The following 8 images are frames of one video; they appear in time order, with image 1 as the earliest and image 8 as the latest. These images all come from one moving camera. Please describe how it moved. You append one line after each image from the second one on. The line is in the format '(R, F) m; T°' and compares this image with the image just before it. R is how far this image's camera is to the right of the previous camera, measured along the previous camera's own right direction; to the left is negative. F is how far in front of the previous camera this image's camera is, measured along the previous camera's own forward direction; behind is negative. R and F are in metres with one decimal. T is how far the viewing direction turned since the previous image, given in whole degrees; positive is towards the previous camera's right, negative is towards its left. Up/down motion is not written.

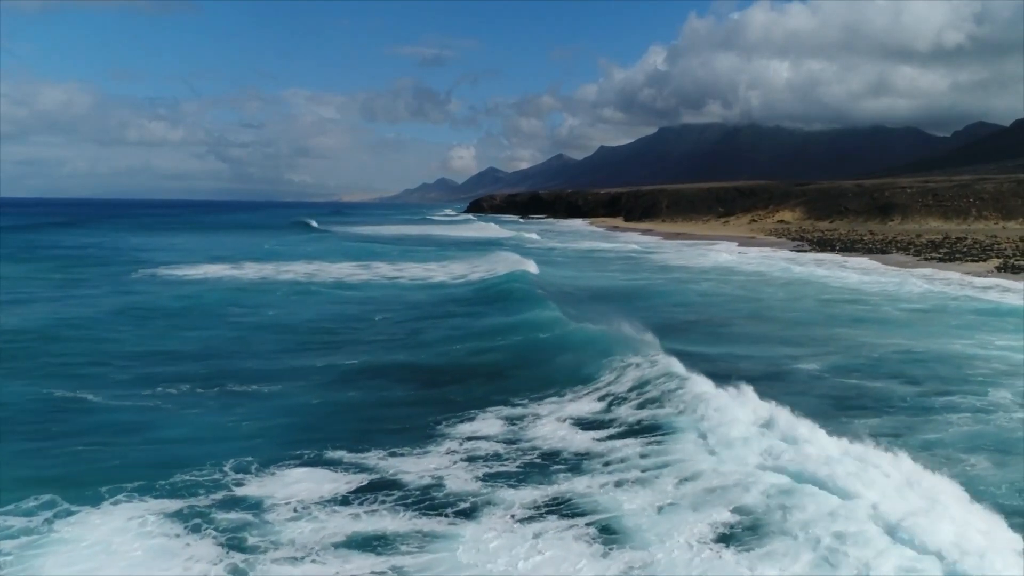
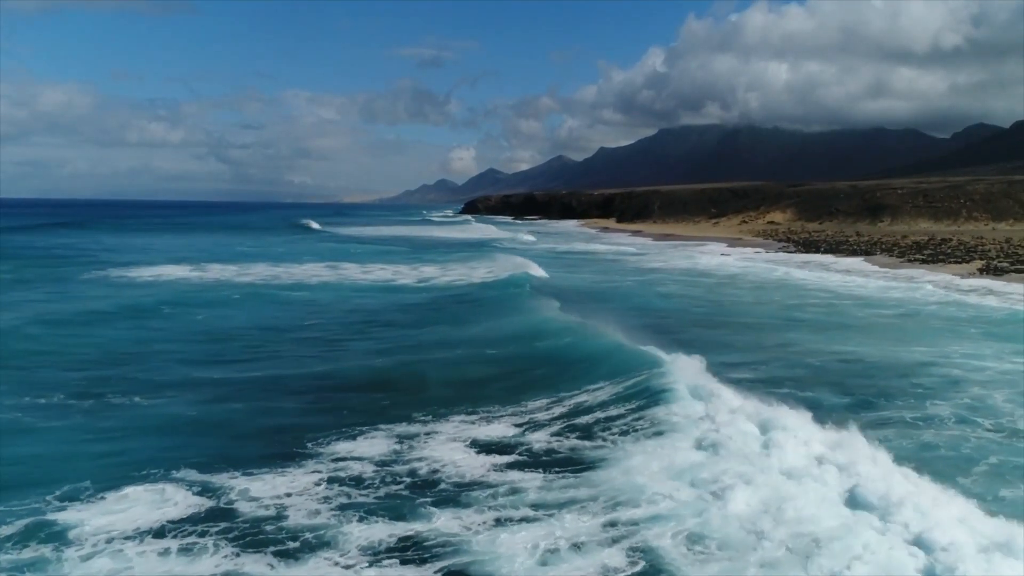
(+3.5, +1.0) m; 0°
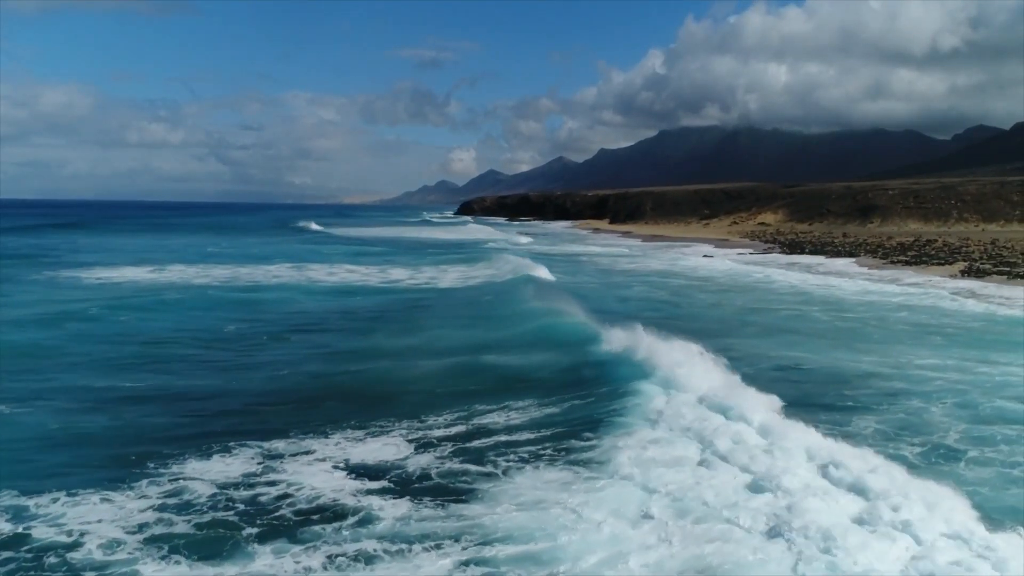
(+3.5, +1.0) m; 0°
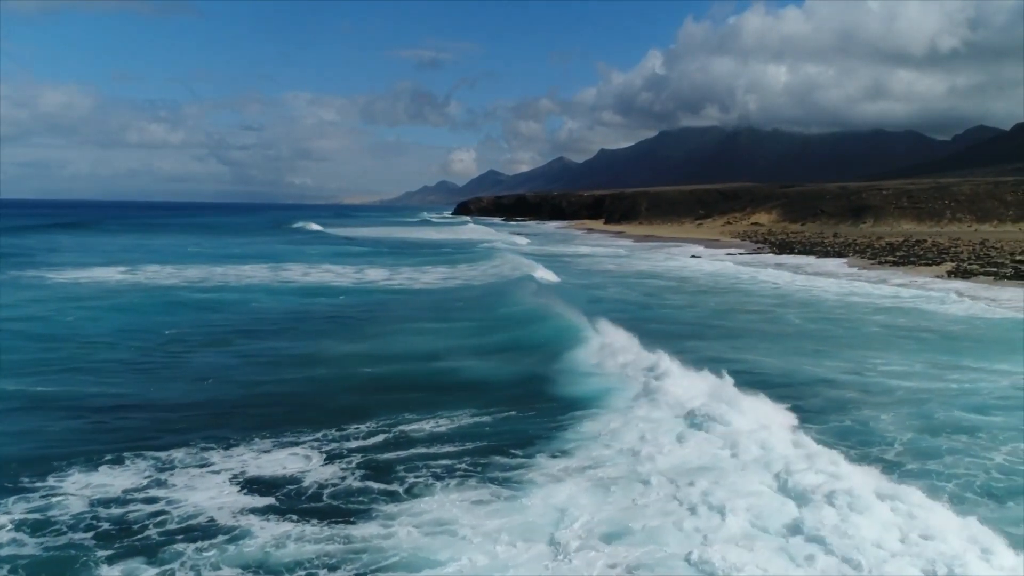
(+2.4, +0.6) m; 0°
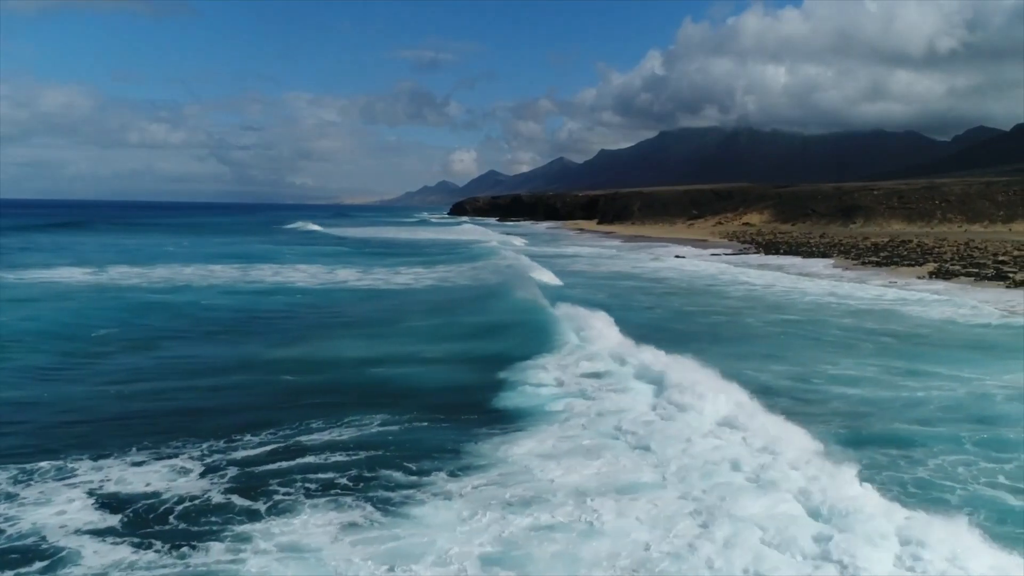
(+2.8, +0.6) m; 0°
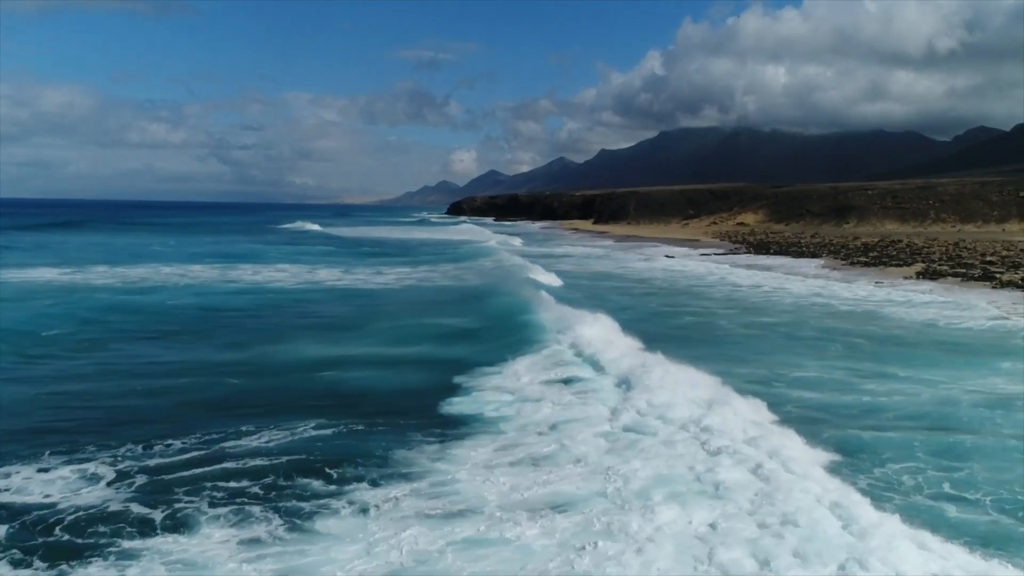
(+1.9, +0.4) m; 0°
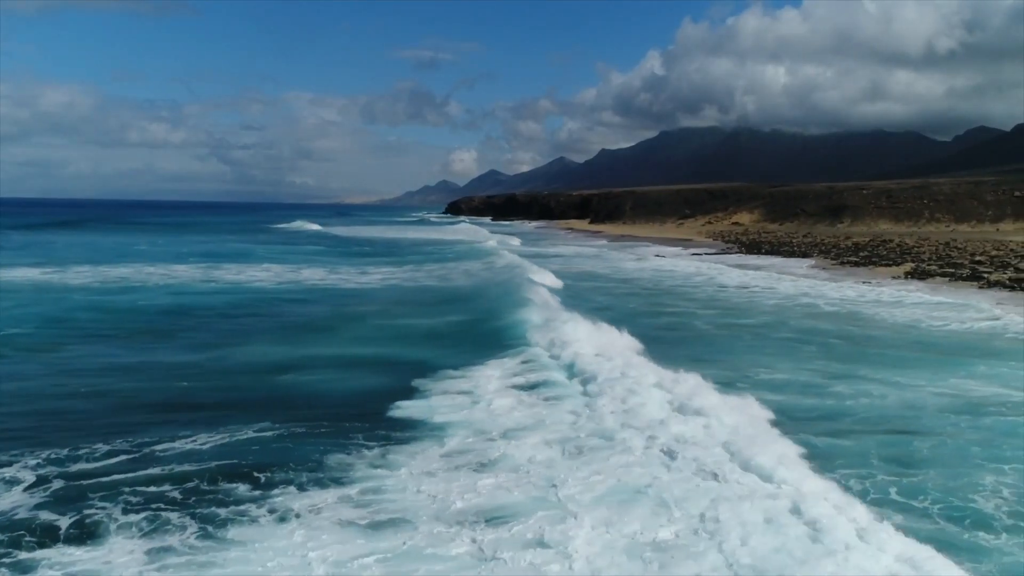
(+1.6, +0.3) m; 0°
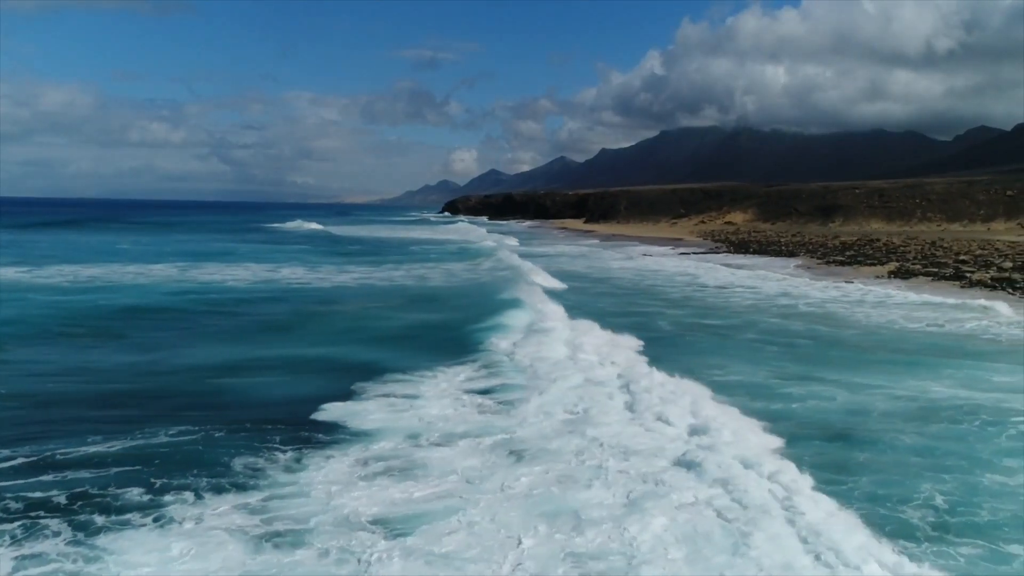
(+2.2, +0.3) m; 0°
